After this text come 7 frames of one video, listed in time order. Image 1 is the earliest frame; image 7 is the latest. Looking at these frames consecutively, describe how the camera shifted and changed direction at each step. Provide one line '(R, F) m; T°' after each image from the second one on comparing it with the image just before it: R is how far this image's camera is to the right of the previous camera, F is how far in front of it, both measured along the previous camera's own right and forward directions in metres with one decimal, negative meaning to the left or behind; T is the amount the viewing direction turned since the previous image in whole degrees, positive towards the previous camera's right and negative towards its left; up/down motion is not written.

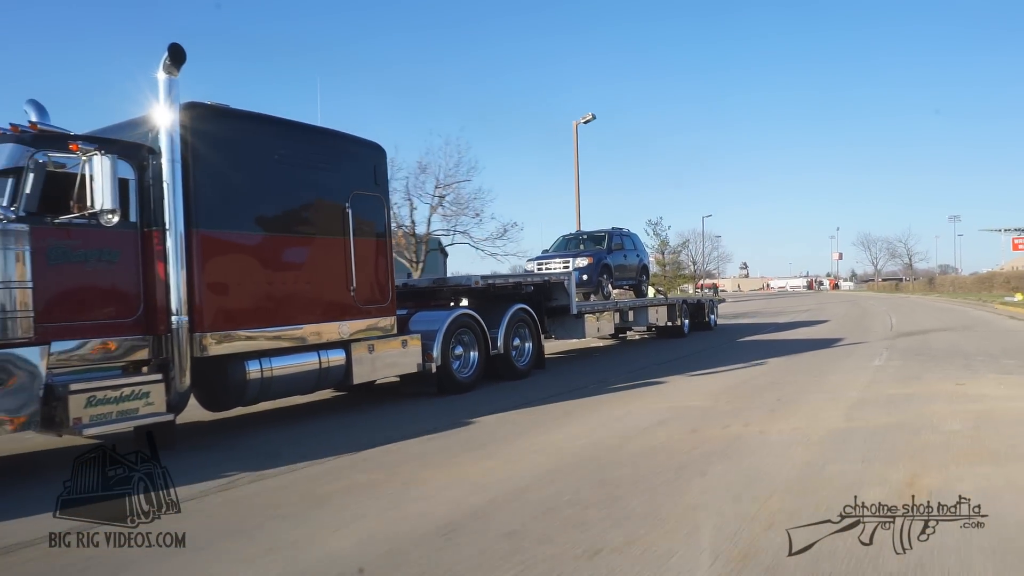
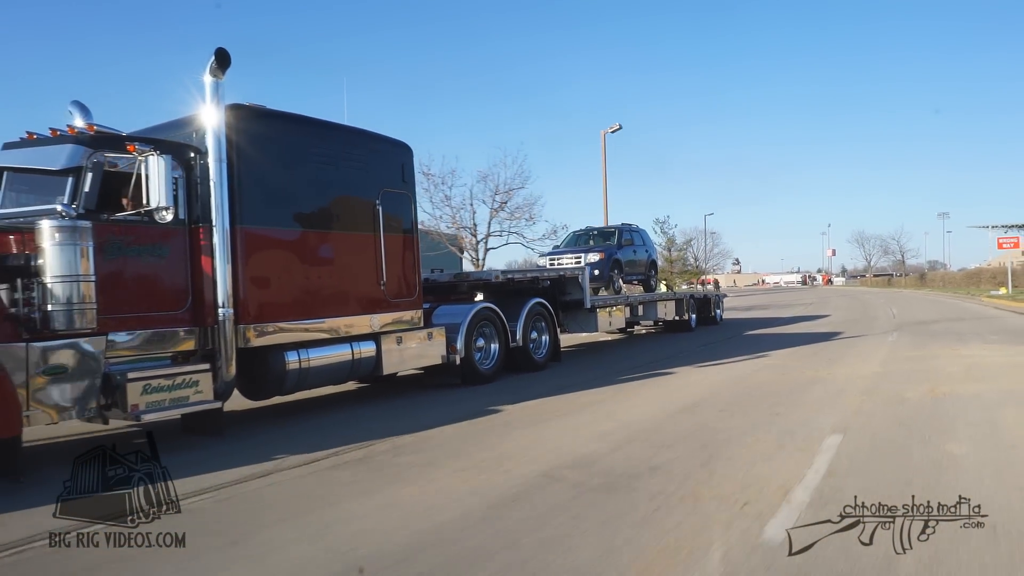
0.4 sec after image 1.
(-0.1, -0.1) m; 0°
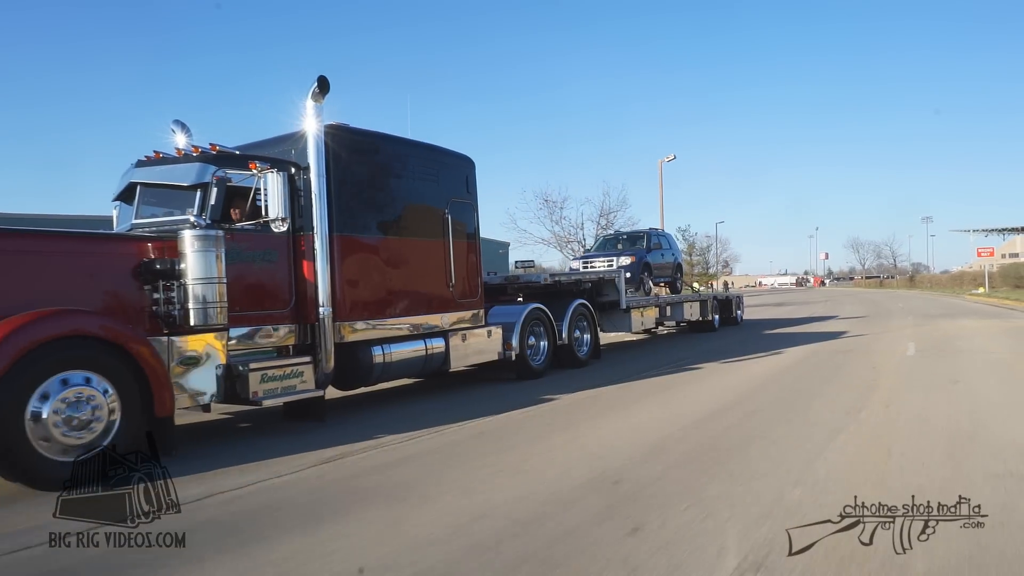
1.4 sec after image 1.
(-0.3, -0.3) m; 0°
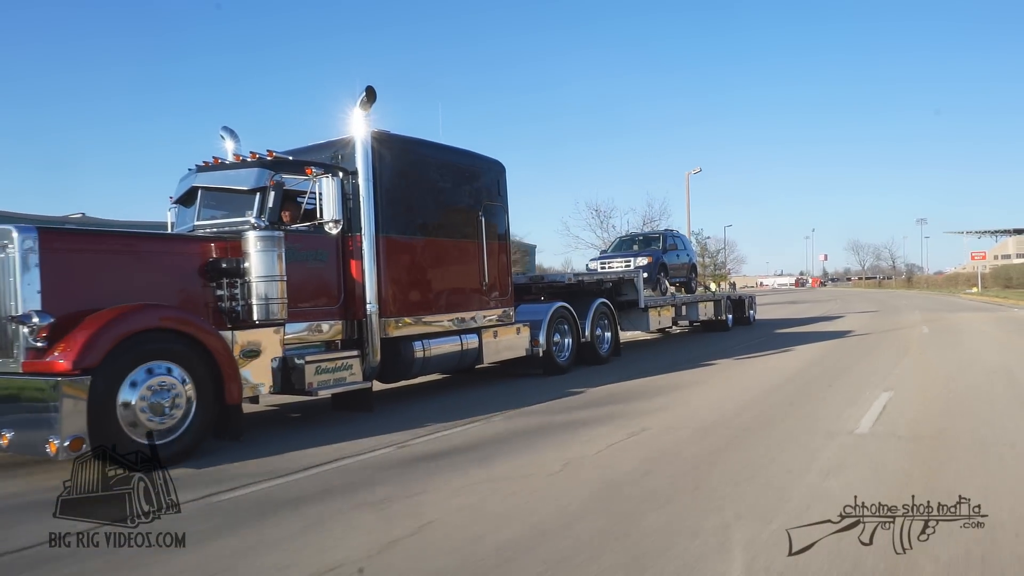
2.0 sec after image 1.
(-0.2, -0.2) m; 0°
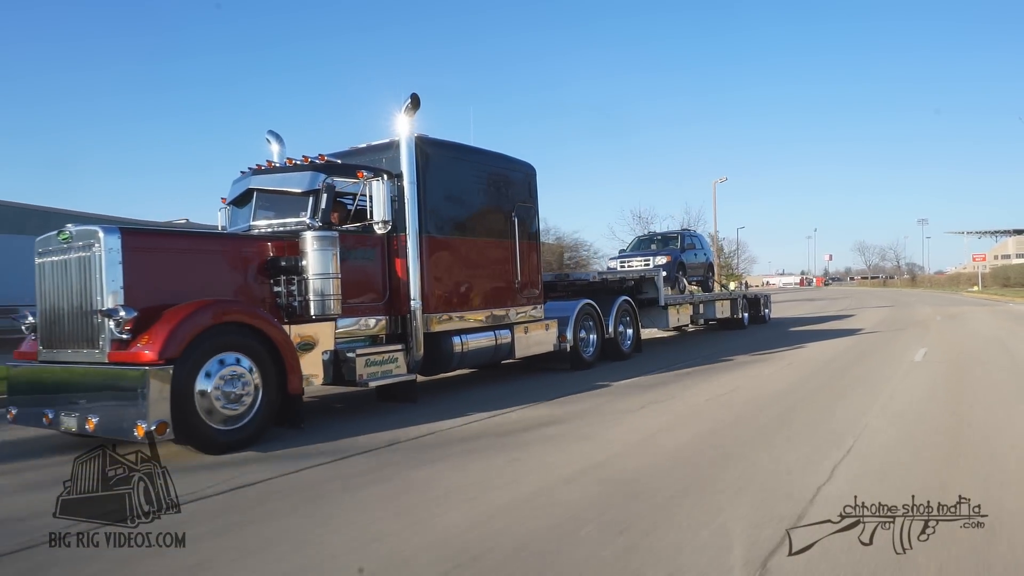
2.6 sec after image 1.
(-0.2, -0.2) m; 0°
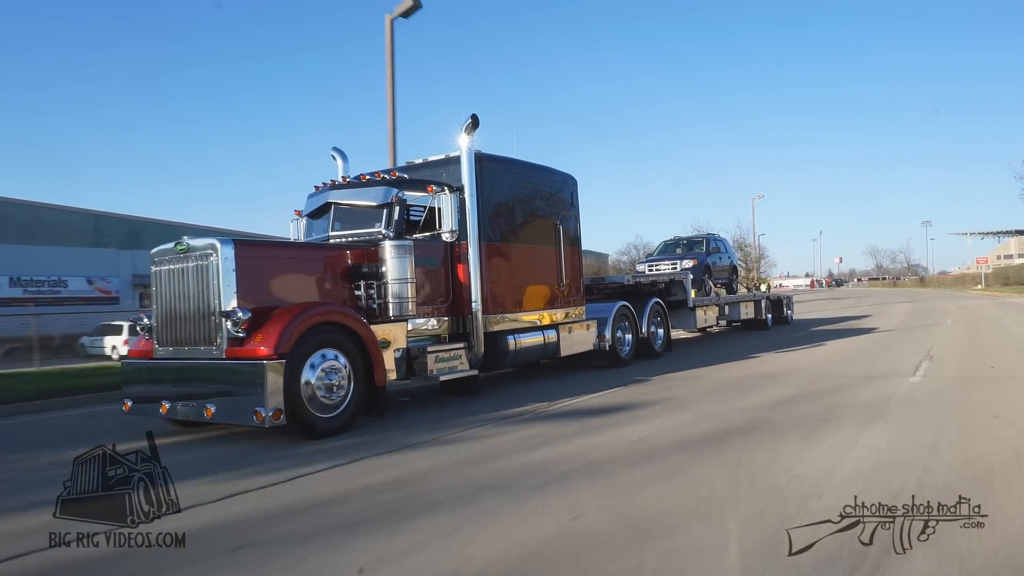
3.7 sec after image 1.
(-0.3, -0.3) m; 0°
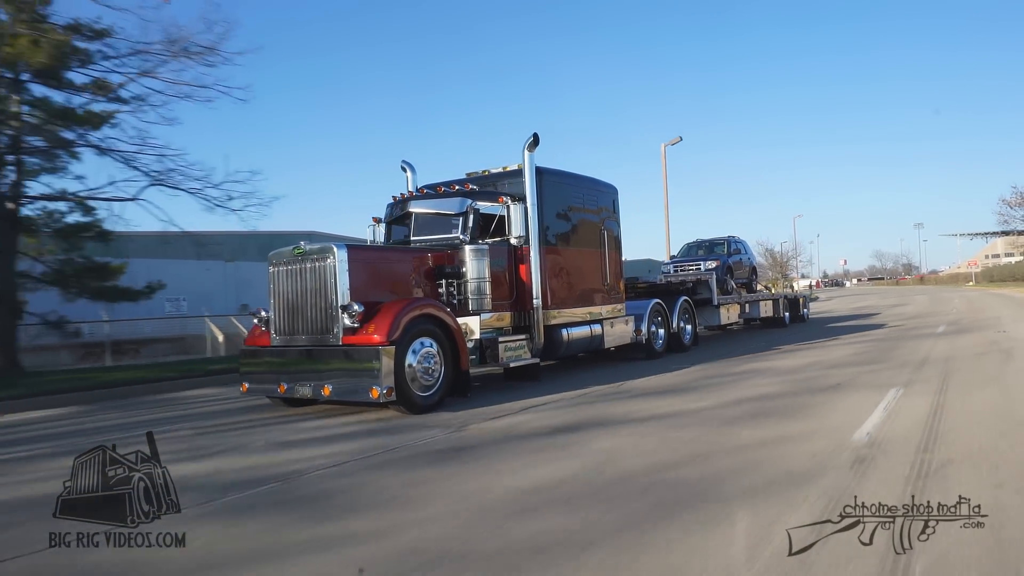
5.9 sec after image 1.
(-0.3, -0.5) m; 0°
